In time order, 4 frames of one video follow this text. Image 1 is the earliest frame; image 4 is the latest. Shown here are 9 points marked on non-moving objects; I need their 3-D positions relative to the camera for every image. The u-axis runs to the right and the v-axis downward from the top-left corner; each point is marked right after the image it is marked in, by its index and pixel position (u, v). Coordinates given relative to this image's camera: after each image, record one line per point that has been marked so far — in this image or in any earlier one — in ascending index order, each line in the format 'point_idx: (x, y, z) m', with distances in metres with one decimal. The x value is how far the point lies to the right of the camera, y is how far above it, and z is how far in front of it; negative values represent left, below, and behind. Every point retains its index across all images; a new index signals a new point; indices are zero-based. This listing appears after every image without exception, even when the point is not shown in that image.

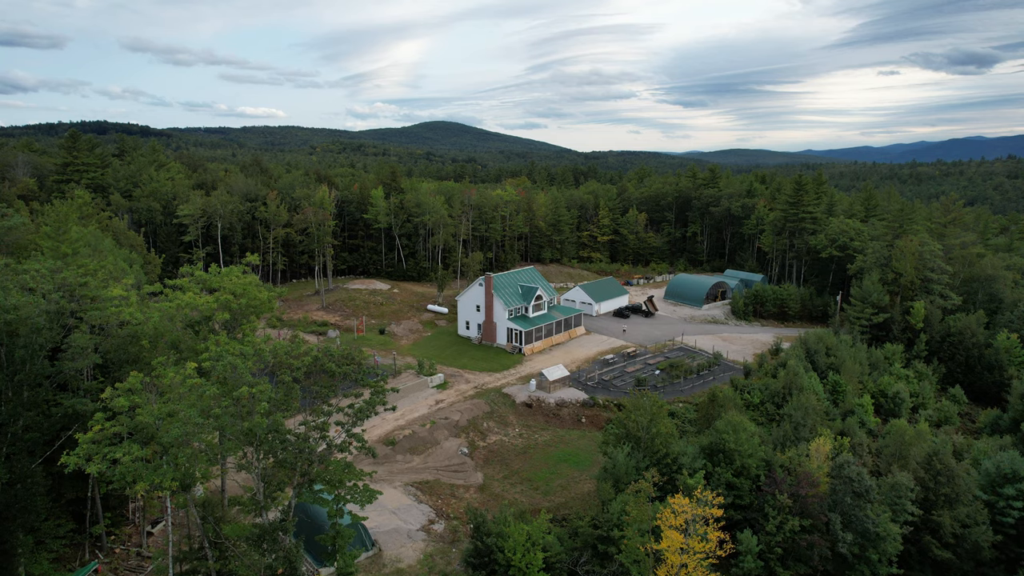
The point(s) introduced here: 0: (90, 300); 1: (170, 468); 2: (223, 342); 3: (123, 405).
0: (-13.2, -0.4, +17.6) m
1: (-7.4, -3.9, +12.1) m
2: (-8.0, -1.5, +15.5) m
3: (-8.5, -2.5, +12.3) m
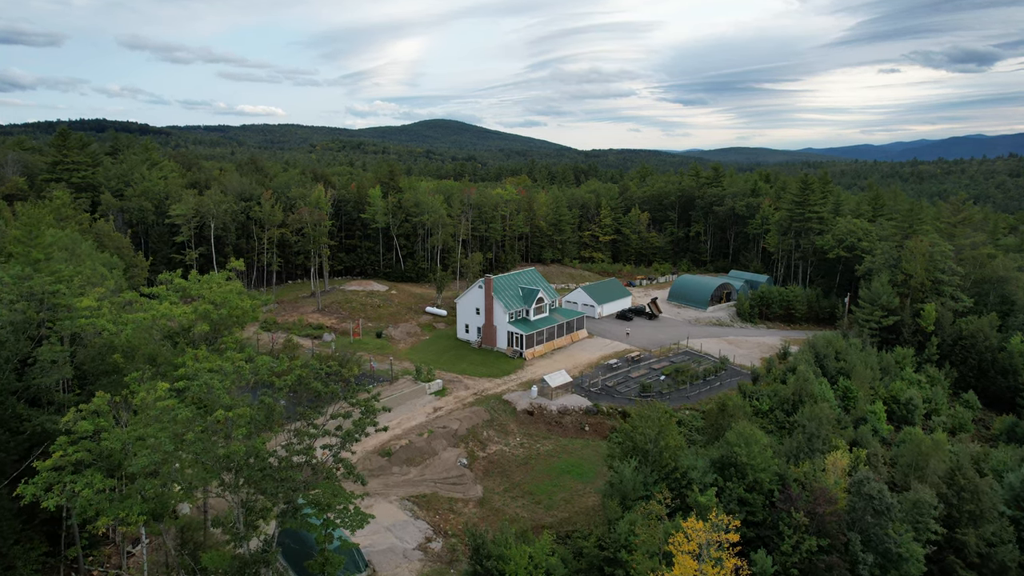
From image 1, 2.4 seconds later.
0: (-13.2, -0.6, +16.5) m
1: (-7.3, -4.1, +11.0) m
2: (-8.0, -1.7, +14.4) m
3: (-8.4, -2.8, +11.1) m
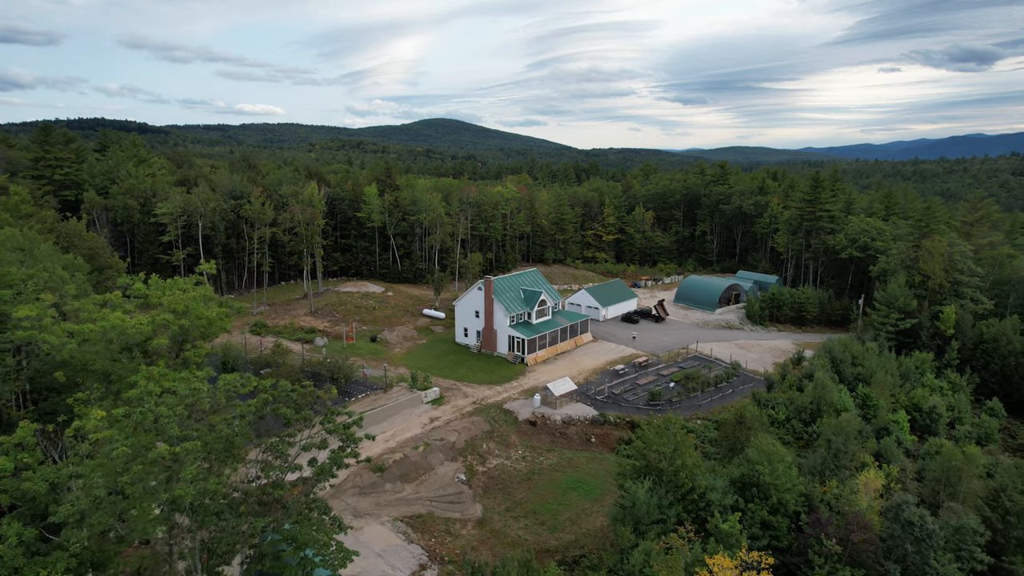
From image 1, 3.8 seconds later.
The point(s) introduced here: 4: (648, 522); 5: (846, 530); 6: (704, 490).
0: (-13.1, -0.8, +14.6) m
1: (-7.3, -4.3, +9.2) m
2: (-7.9, -1.9, +12.5) m
3: (-8.3, -3.0, +9.3) m
4: (+4.4, -7.7, +18.4) m
5: (+10.8, -7.8, +18.2) m
6: (+6.8, -7.1, +19.8) m
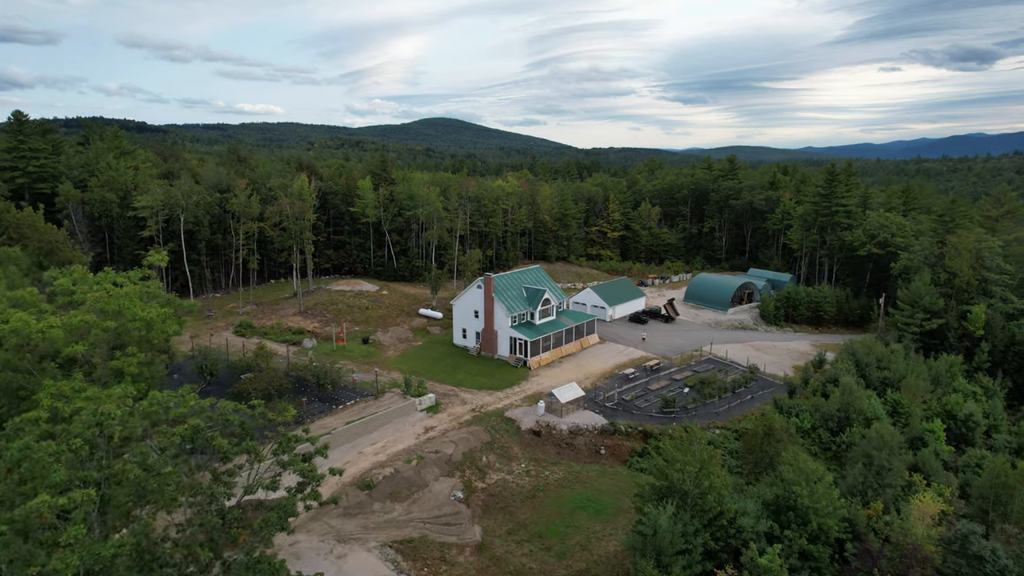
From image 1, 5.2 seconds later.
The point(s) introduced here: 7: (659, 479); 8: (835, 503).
0: (-13.0, -0.6, +12.1) m
1: (-7.2, -4.2, +6.7) m
2: (-7.8, -1.8, +10.0) m
3: (-8.2, -2.8, +6.8) m
4: (+4.6, -7.6, +15.9) m
5: (+10.9, -7.7, +15.8) m
6: (+6.9, -7.0, +17.3) m
7: (+4.7, -6.1, +18.1) m
8: (+10.2, -6.8, +17.7) m
